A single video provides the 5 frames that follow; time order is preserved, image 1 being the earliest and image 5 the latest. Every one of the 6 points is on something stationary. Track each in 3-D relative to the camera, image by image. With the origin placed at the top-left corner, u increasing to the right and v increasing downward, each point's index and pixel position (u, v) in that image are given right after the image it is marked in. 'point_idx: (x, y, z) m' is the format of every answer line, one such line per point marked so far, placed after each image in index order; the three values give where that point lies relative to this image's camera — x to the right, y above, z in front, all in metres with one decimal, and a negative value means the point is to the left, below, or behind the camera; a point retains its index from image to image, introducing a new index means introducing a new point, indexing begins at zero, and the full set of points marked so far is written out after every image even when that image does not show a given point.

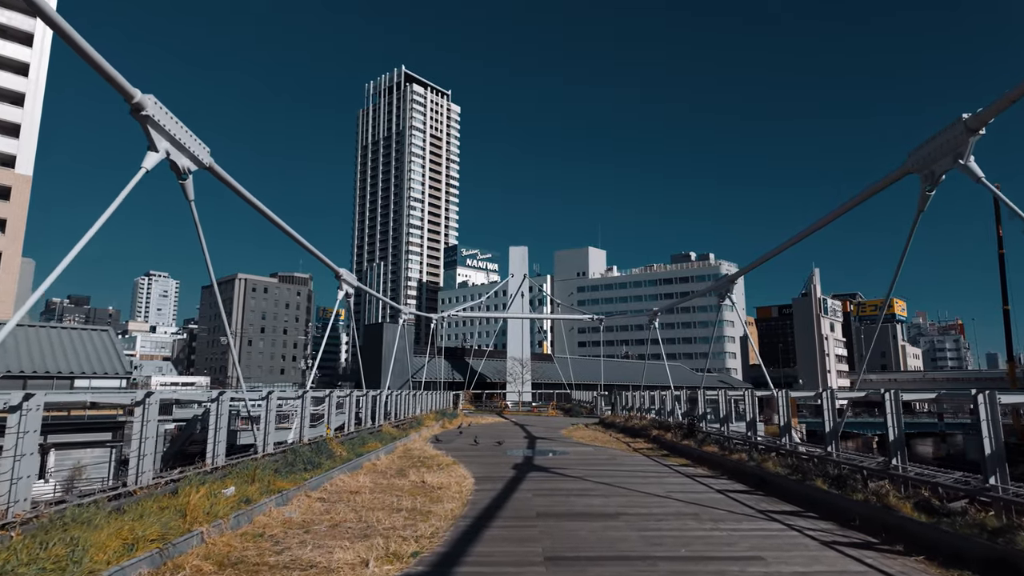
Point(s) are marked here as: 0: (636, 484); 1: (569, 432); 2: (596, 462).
0: (+1.8, -2.8, +8.7) m
1: (+1.7, -4.4, +19.0) m
2: (+1.5, -3.2, +11.3) m
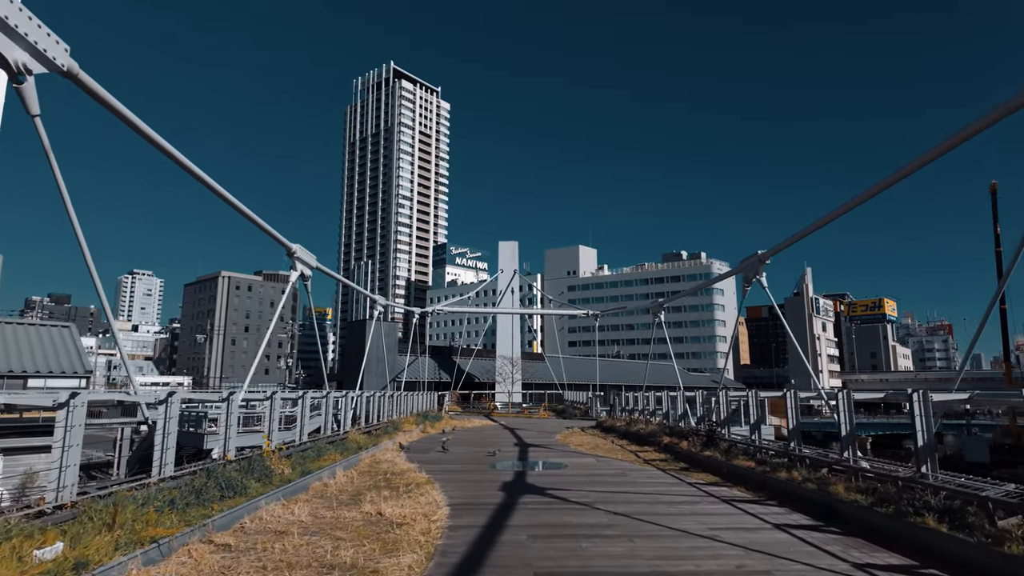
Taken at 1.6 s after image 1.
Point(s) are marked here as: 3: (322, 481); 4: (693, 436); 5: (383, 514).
0: (+1.6, -2.4, +6.6) m
1: (+1.4, -4.1, +16.9) m
2: (+1.3, -2.8, +9.1) m
3: (-2.6, -2.7, +8.7) m
4: (+3.7, -3.0, +12.4) m
5: (-1.3, -2.4, +6.5) m
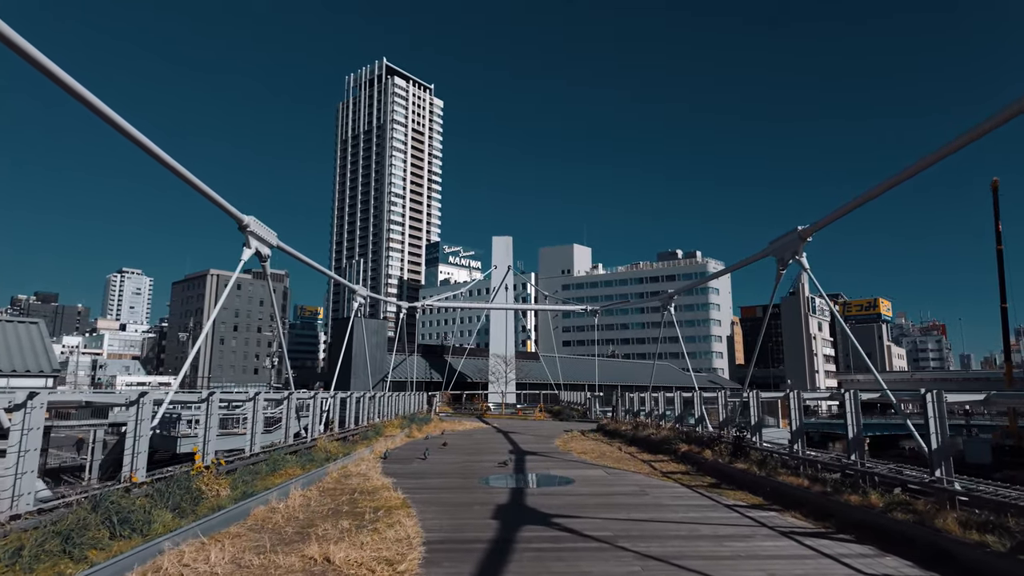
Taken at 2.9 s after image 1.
0: (+1.6, -2.2, +4.8) m
1: (+1.3, -3.8, +15.2) m
2: (+1.2, -2.6, +7.4) m
3: (-2.7, -2.4, +6.9) m
4: (+3.6, -2.7, +10.7) m
5: (-1.4, -2.1, +4.7) m
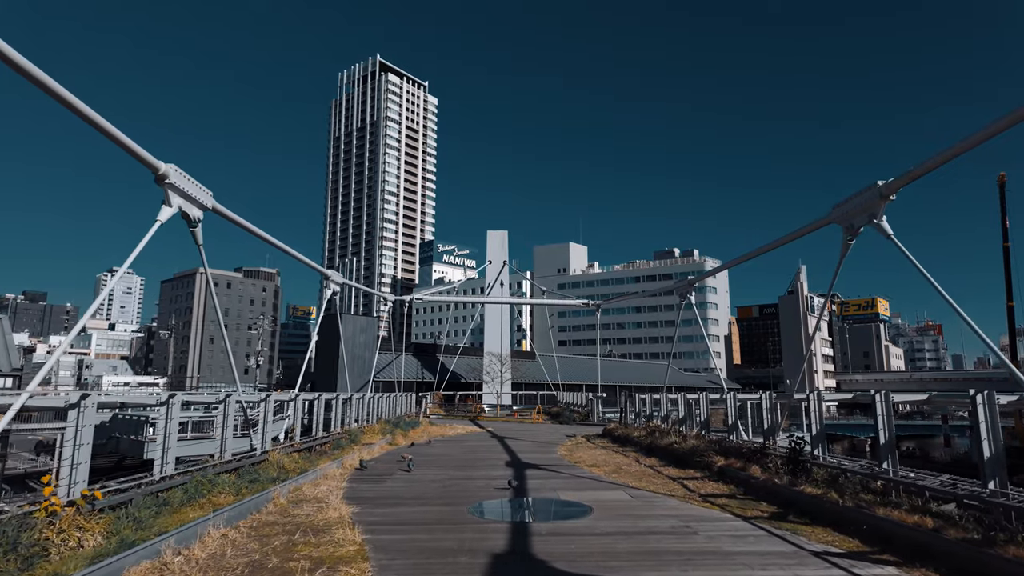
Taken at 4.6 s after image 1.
0: (+1.6, -1.8, +2.7) m
1: (+1.2, -3.5, +13.1) m
2: (+1.2, -2.2, +5.3) m
3: (-2.7, -2.1, +4.8) m
4: (+3.6, -2.3, +8.6) m
5: (-1.3, -1.7, +2.6) m
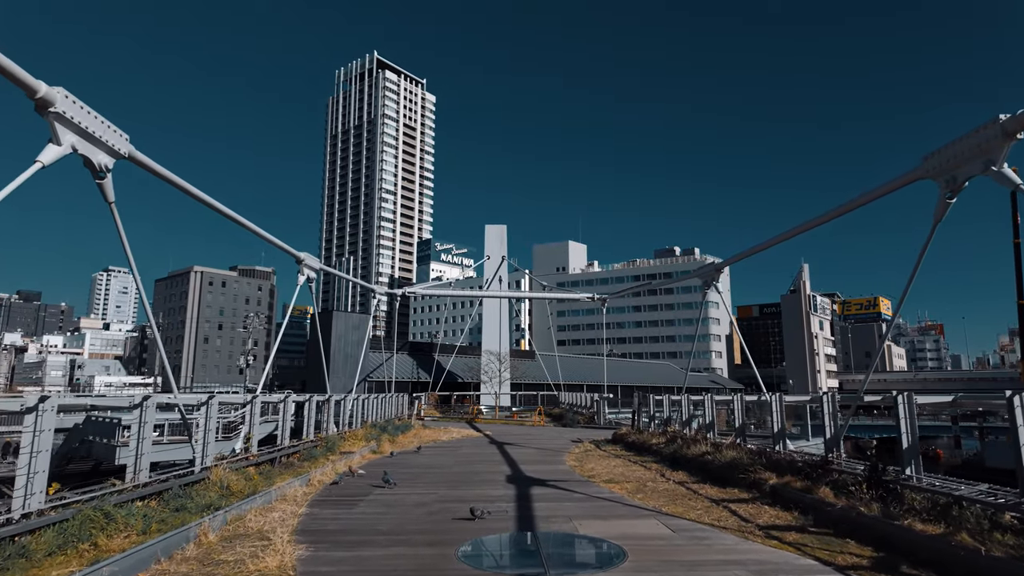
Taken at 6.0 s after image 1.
0: (+1.7, -1.5, +0.9) m
1: (+1.3, -3.2, +11.2) m
2: (+1.3, -1.9, +3.5) m
3: (-2.6, -1.8, +2.9) m
4: (+3.6, -2.1, +6.9) m
5: (-1.3, -1.4, +0.8) m
